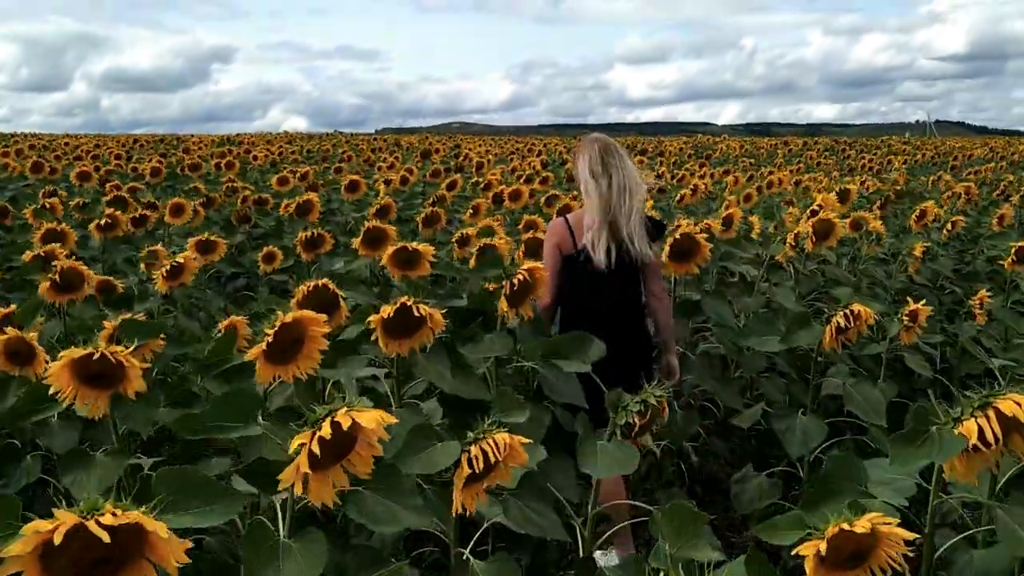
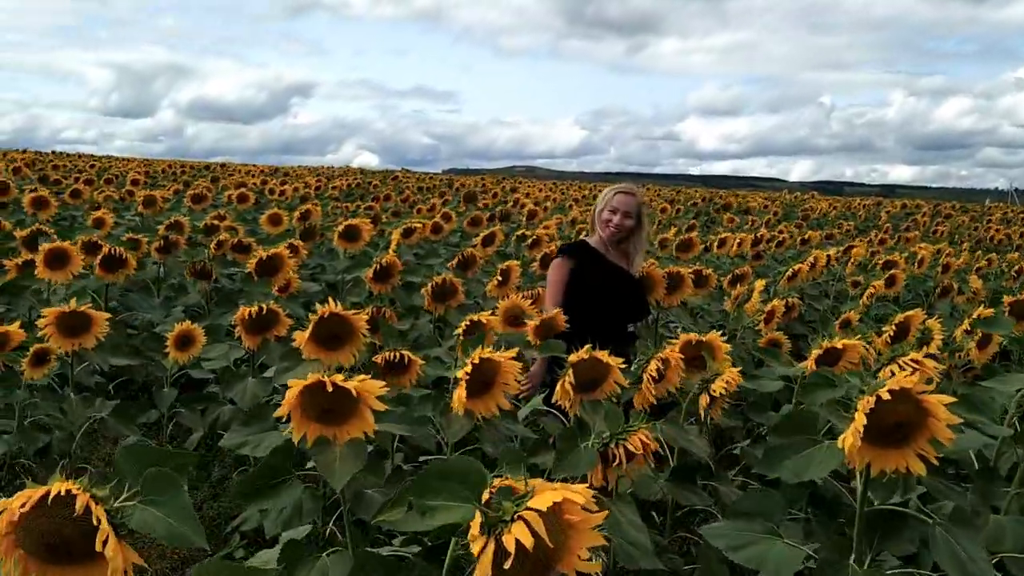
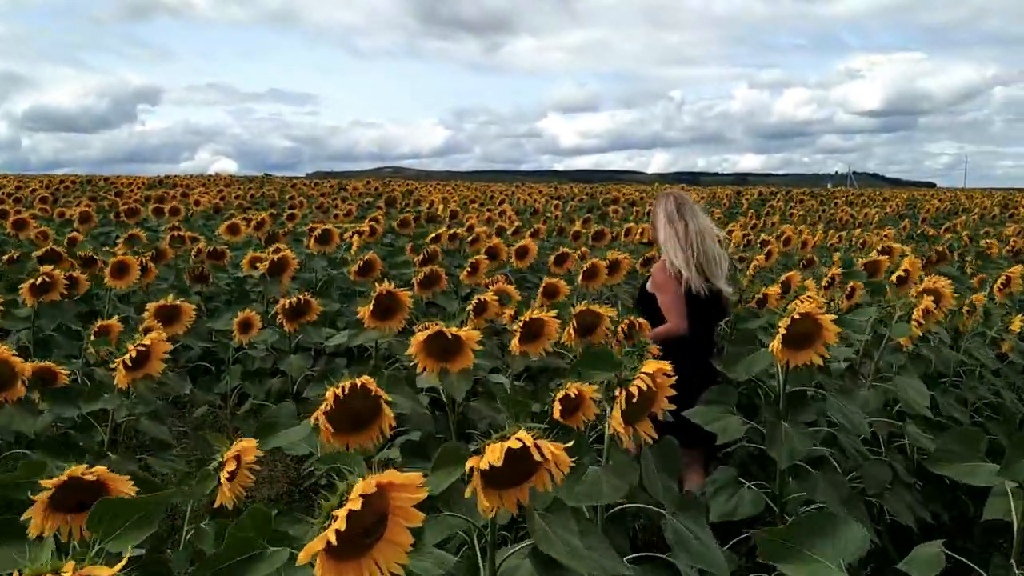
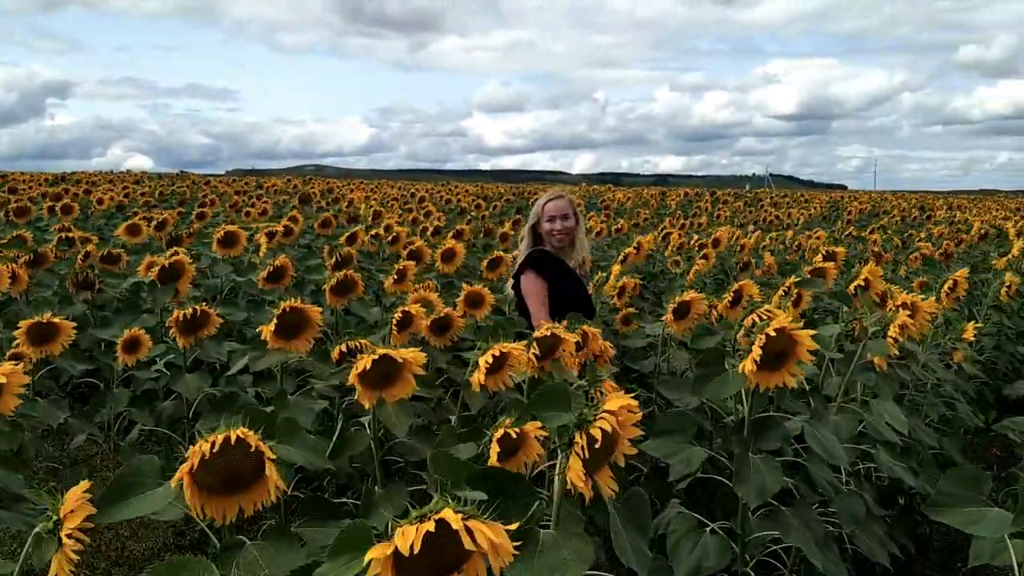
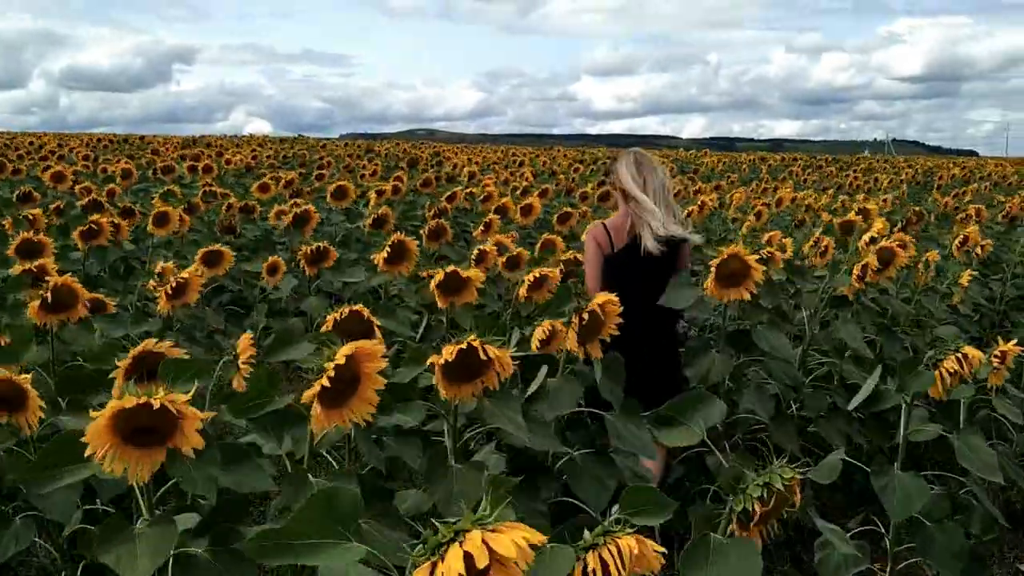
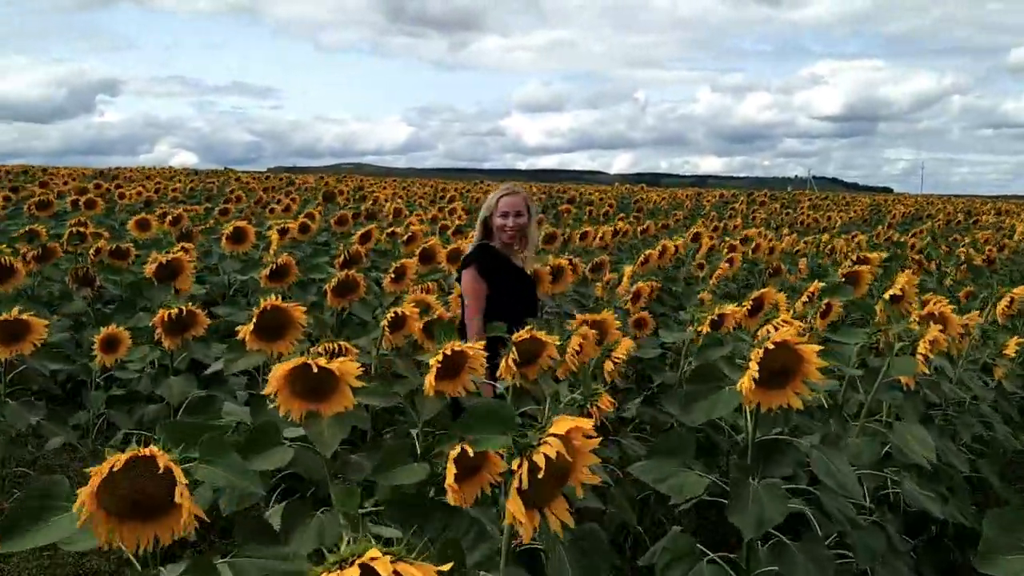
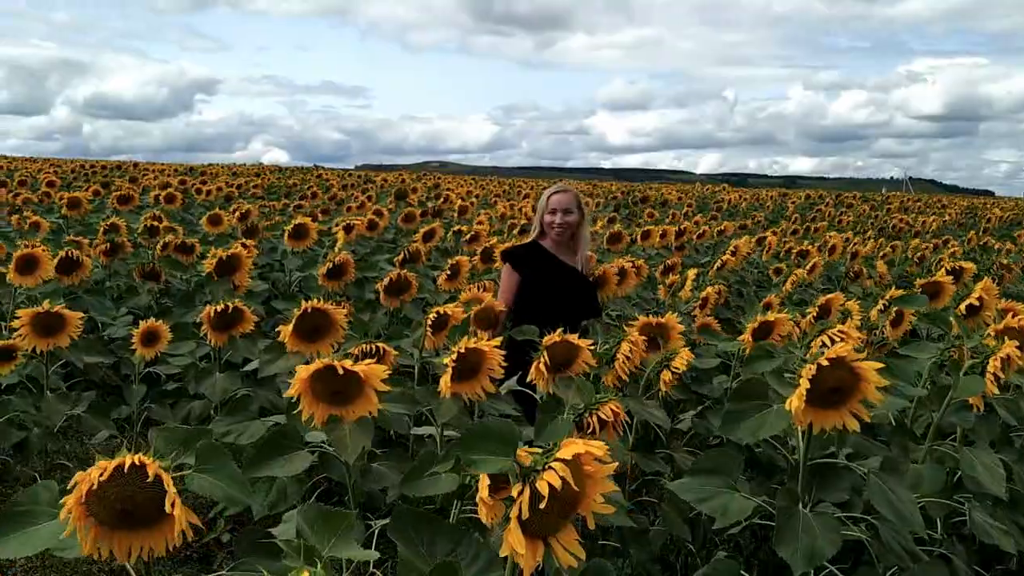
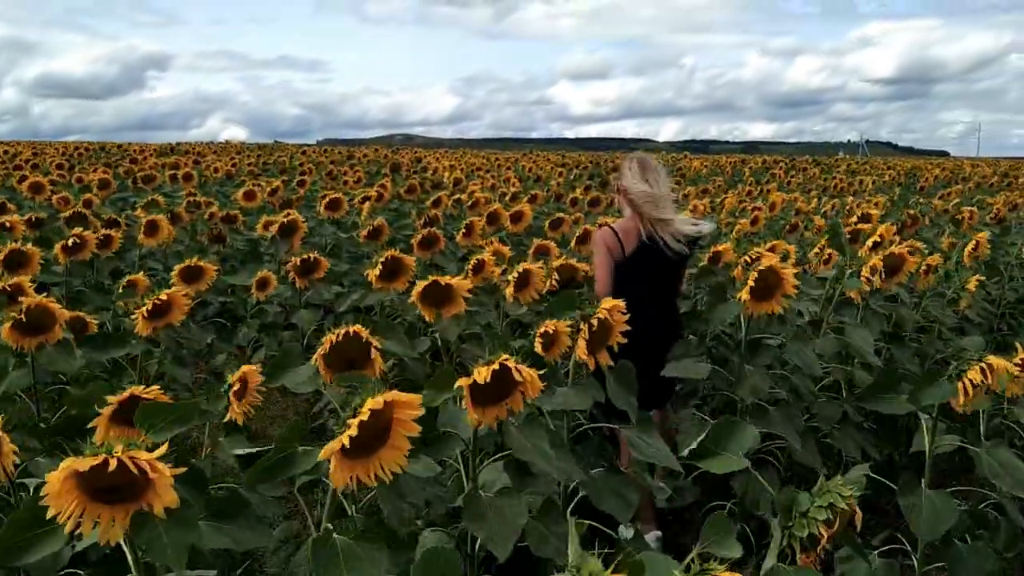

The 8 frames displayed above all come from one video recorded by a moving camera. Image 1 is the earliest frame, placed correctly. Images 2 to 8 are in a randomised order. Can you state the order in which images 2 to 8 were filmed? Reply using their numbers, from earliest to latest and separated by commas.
5, 8, 3, 4, 6, 7, 2
